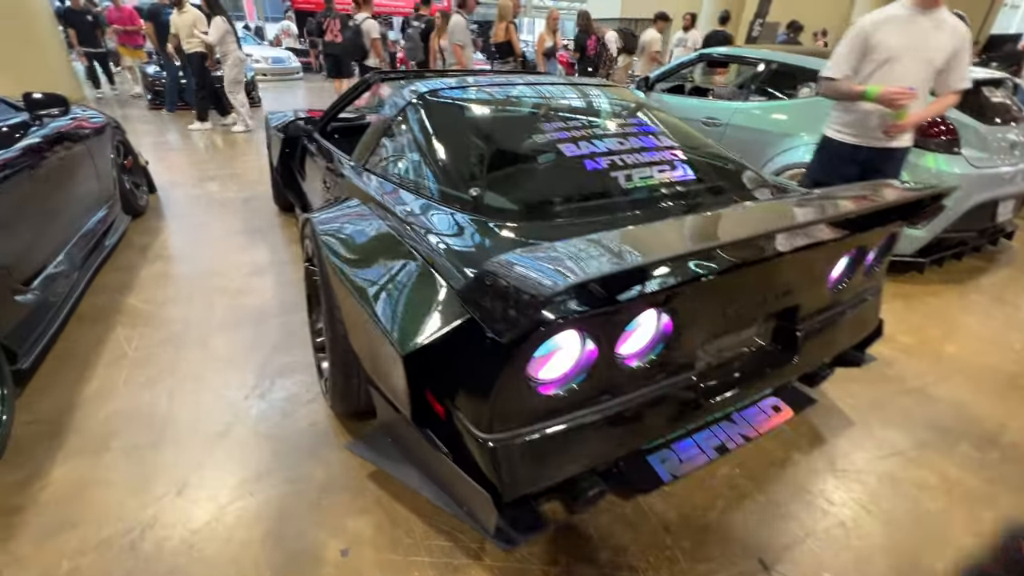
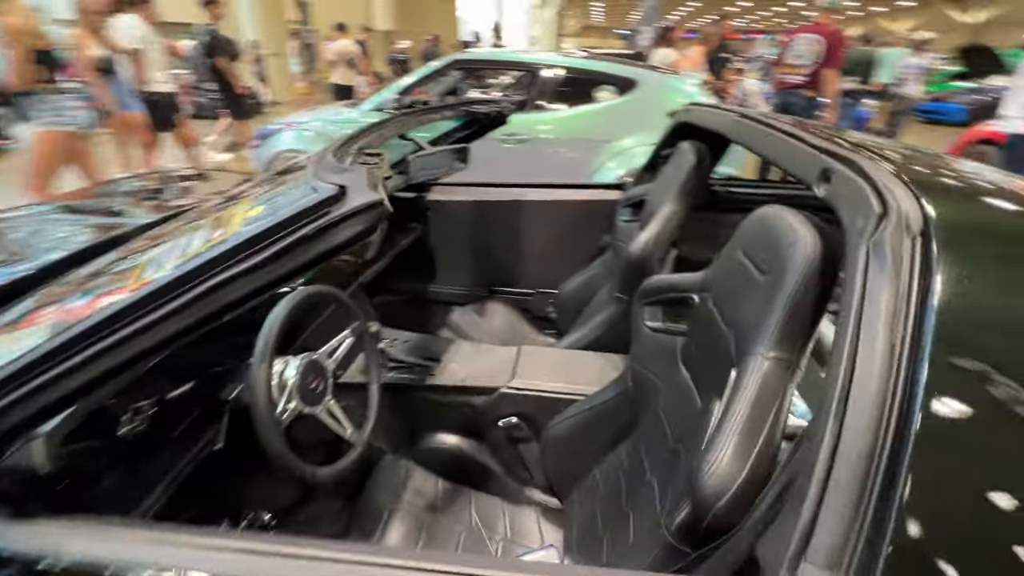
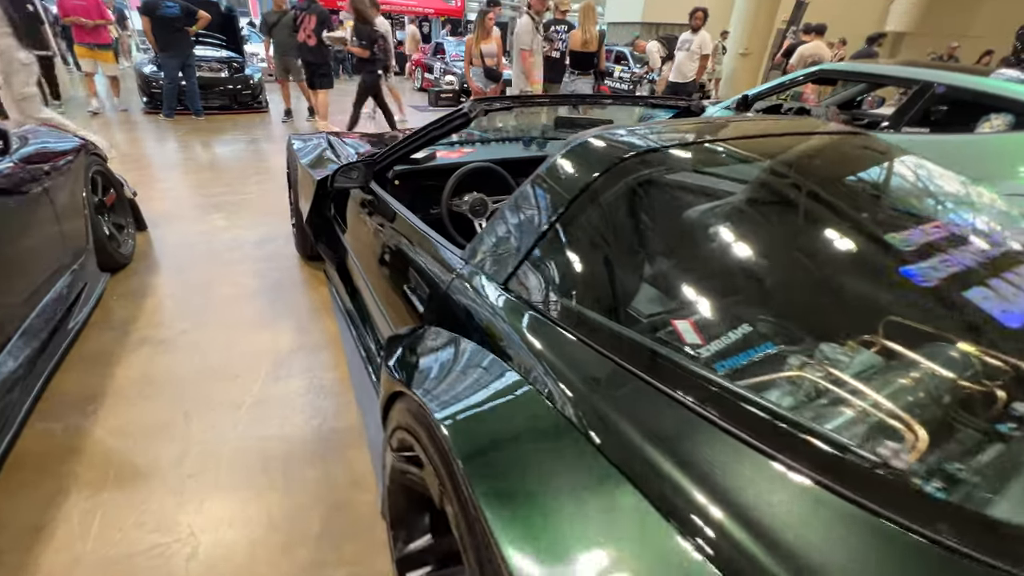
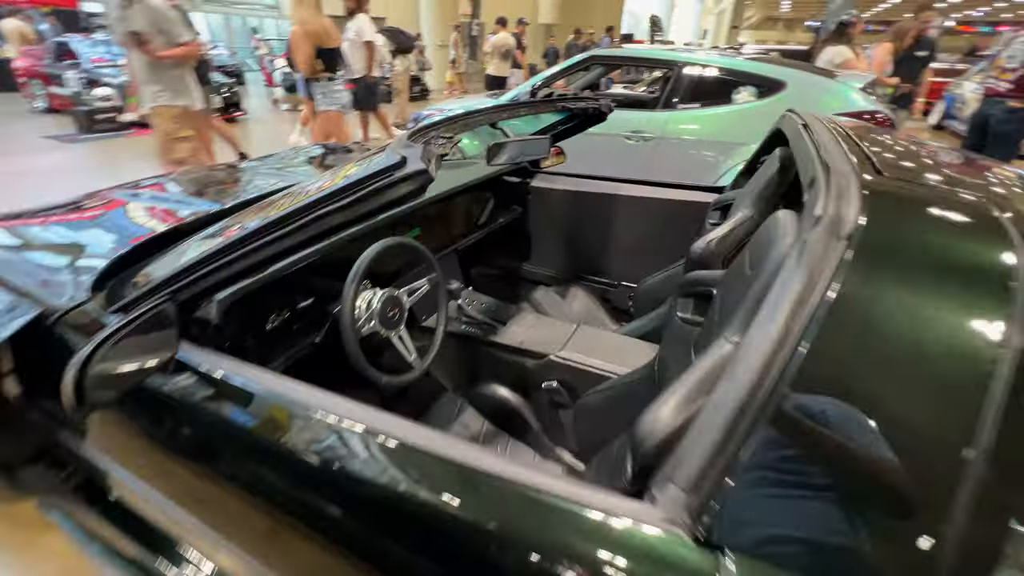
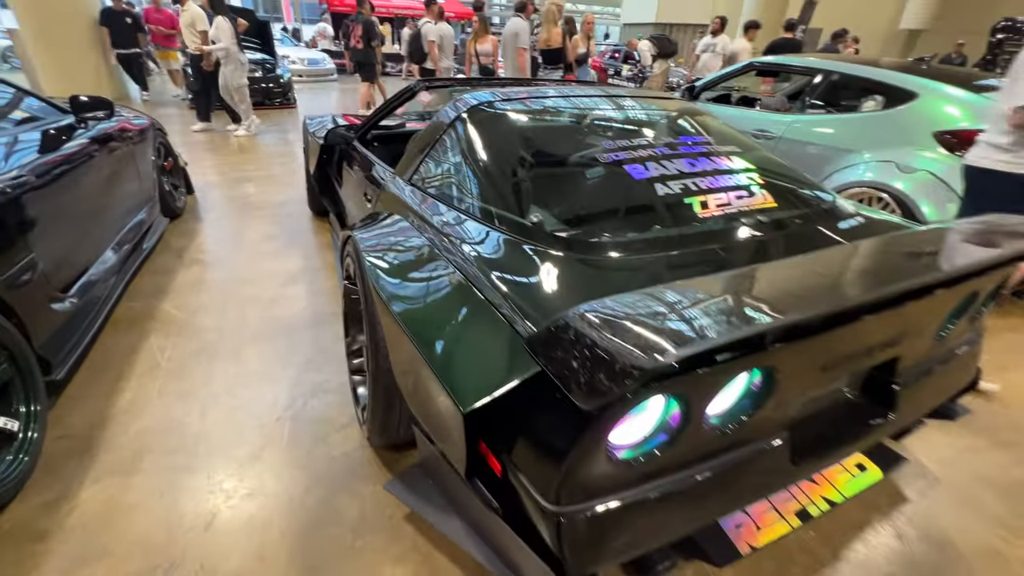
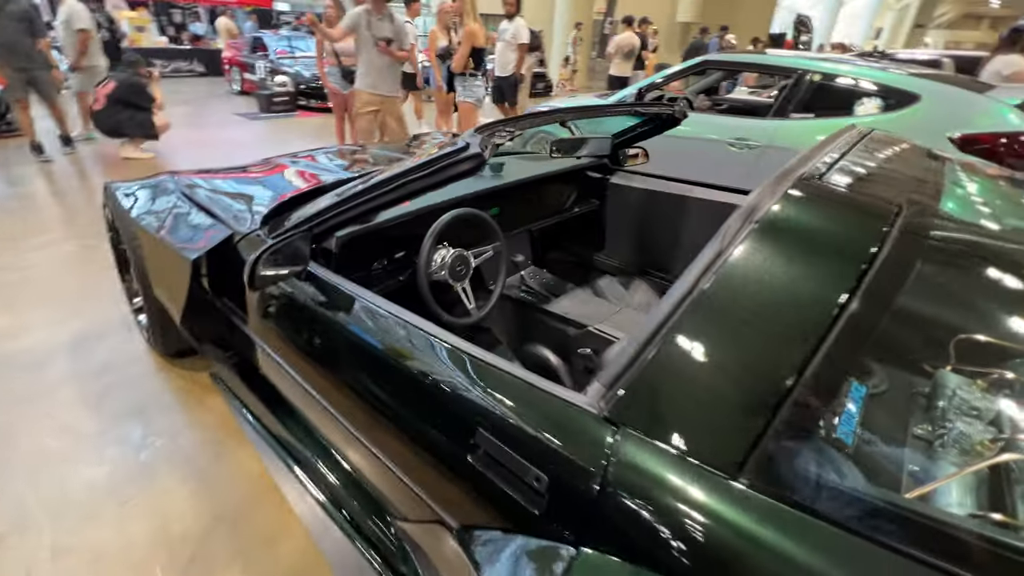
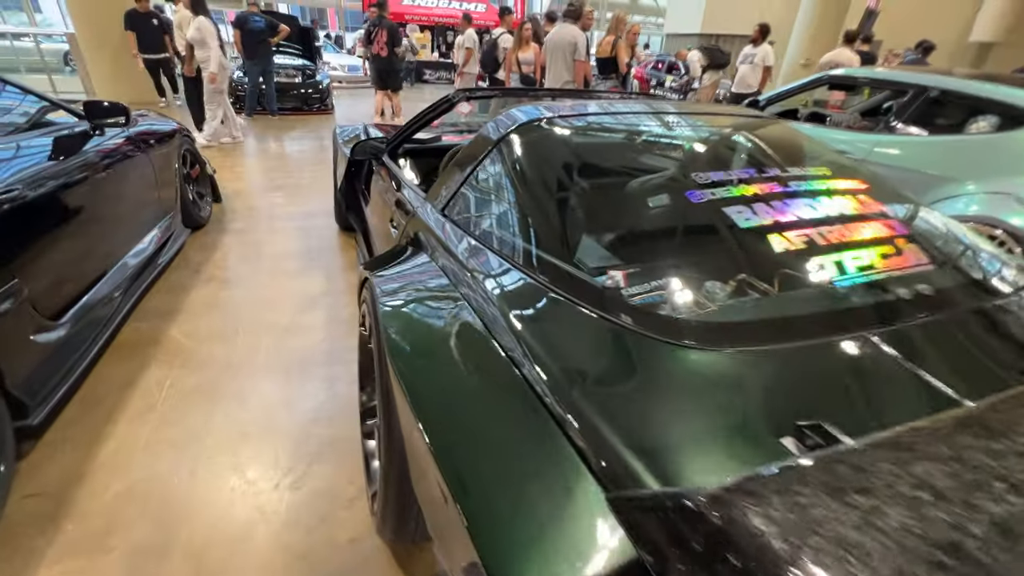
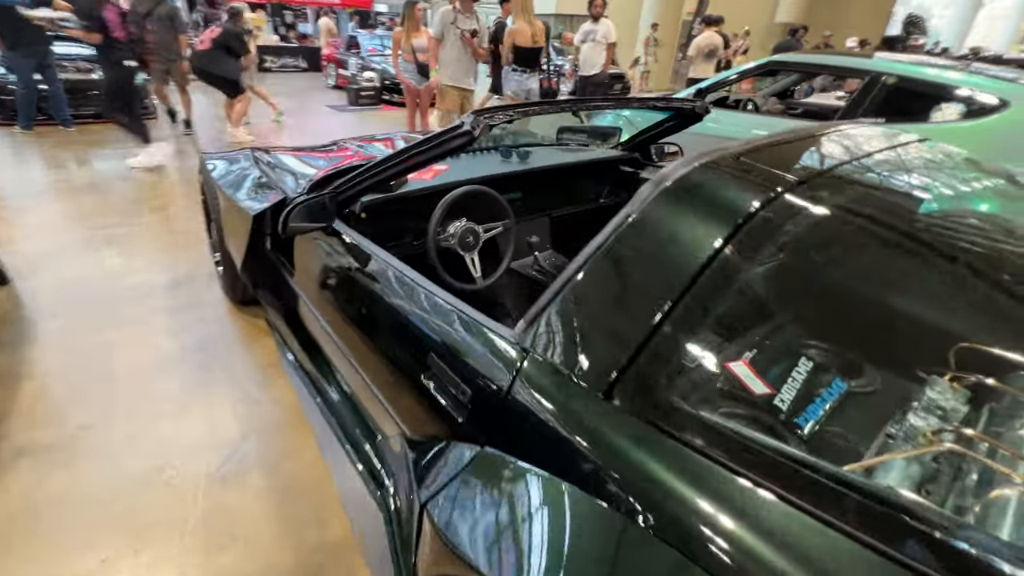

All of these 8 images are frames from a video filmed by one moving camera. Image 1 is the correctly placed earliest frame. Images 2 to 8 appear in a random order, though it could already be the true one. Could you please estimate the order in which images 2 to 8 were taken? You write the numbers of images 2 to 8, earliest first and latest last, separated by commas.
5, 7, 3, 8, 6, 4, 2
